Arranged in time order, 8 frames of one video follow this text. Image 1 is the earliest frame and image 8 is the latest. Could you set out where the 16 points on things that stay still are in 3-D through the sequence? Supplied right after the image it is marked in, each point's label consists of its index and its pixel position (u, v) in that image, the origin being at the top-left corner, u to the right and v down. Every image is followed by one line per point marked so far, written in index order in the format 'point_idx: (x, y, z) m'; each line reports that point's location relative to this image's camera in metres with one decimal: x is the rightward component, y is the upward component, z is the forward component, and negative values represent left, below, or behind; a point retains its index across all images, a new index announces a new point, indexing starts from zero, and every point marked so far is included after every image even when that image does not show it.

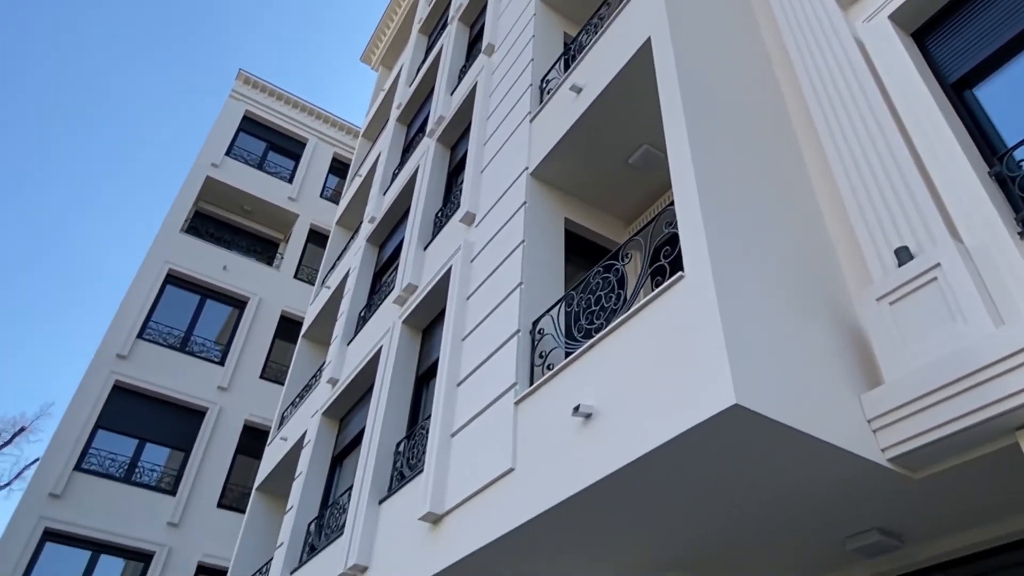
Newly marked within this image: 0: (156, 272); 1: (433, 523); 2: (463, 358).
0: (-8.2, +0.4, +16.3) m
1: (-0.6, -1.7, +5.1) m
2: (-0.4, -0.6, +5.9) m
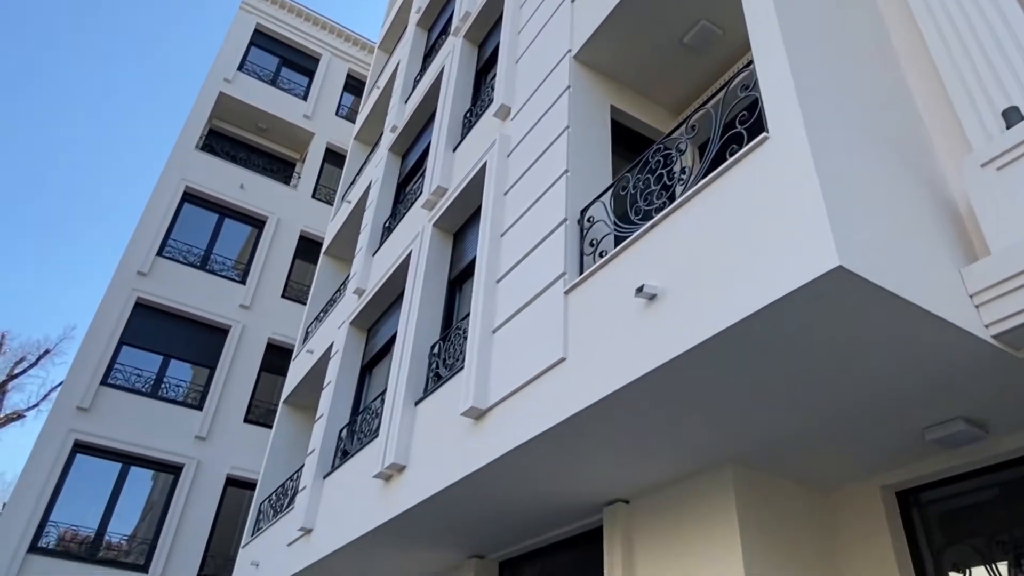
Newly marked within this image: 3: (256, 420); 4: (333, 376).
0: (-7.7, +2.2, +16.0) m
1: (-0.2, -0.9, +5.0) m
2: (-0.1, +0.3, +5.6) m
3: (-5.3, -2.8, +14.8) m
4: (-2.2, -1.1, +8.8) m
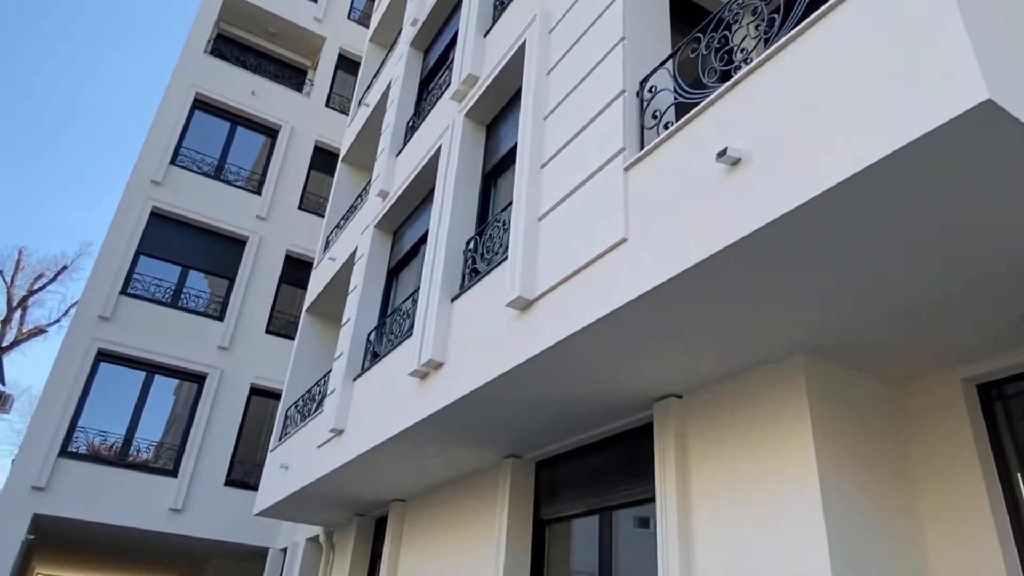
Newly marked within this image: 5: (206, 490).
0: (-7.2, +4.2, +15.5) m
1: (+0.1, -0.1, +4.7) m
2: (+0.3, +1.1, +5.1) m
3: (-4.9, -0.9, +14.7) m
4: (-1.8, +0.1, +8.5) m
5: (-5.5, -3.6, +12.8) m
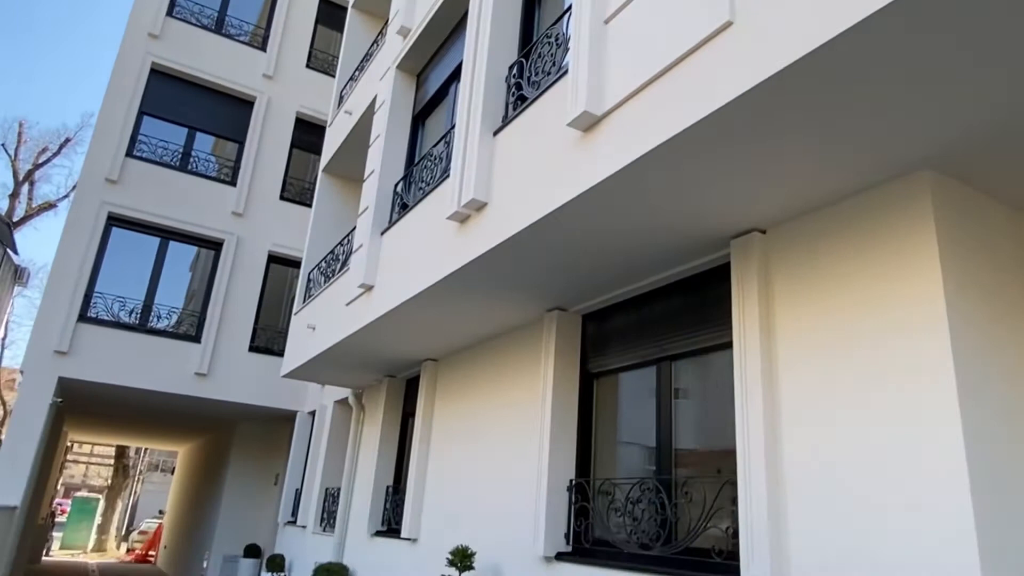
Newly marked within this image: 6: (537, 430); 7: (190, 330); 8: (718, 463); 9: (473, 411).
0: (-6.7, +7.0, +14.1) m
1: (+0.4, +0.9, +4.0) m
2: (+0.6, +2.2, +4.3) m
3: (-4.4, +1.8, +14.2) m
4: (-1.4, +1.8, +7.8) m
5: (-5.0, -1.2, +12.7) m
6: (+0.2, -1.2, +5.7) m
7: (-5.8, -0.8, +12.7) m
8: (+1.3, -1.1, +4.4) m
9: (-0.4, -1.2, +6.9) m
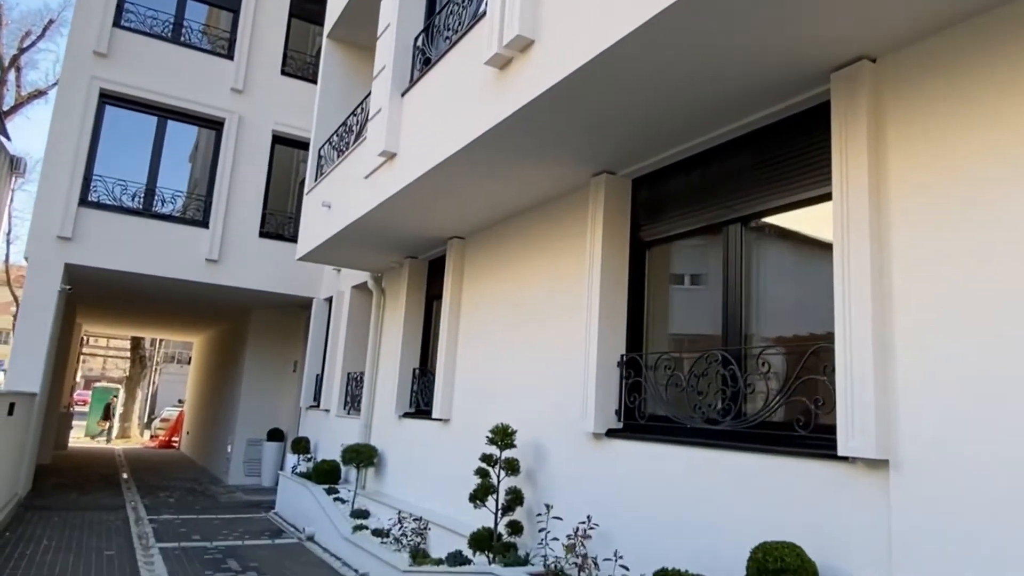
0: (-6.4, +9.1, +12.4) m
1: (+0.7, +1.7, +3.3) m
2: (+0.9, +3.0, +3.4) m
3: (-4.1, +4.0, +13.2) m
4: (-1.1, +3.1, +6.9) m
5: (-4.7, +0.8, +12.2) m
6: (+0.5, -0.2, +5.3) m
7: (-5.4, +1.2, +12.1) m
8: (+1.6, -0.2, +3.9) m
9: (0.0, 0.0, +6.5) m
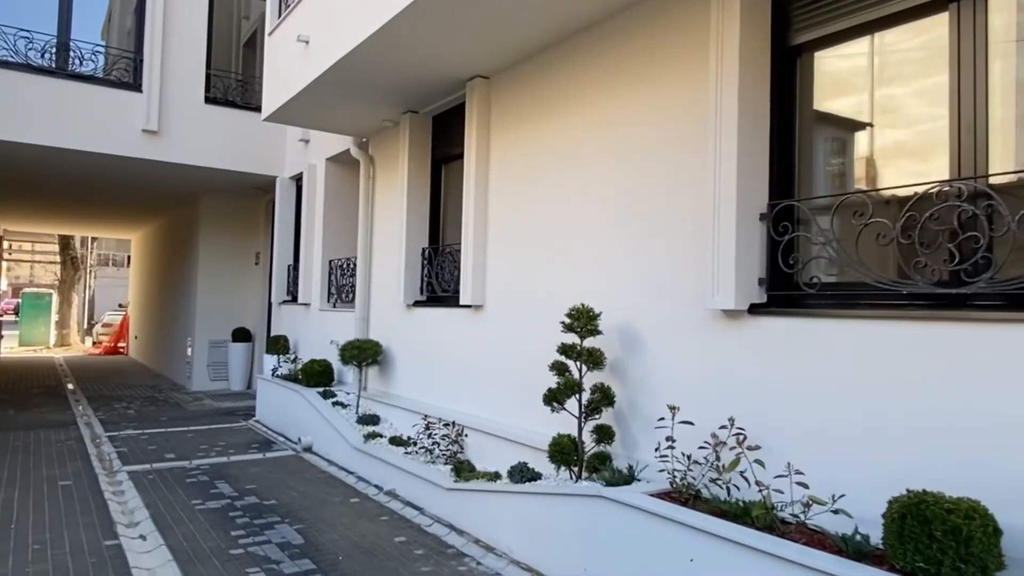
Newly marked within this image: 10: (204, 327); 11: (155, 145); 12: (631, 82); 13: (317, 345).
0: (-6.7, +10.7, +8.9) m
1: (+1.4, +2.3, +1.7) m
2: (+1.5, +3.6, +1.5) m
3: (-4.2, +5.9, +10.7) m
4: (-0.8, +4.2, +4.9) m
5: (-4.7, +2.6, +10.2) m
6: (+1.1, +0.8, +3.9) m
7: (-5.5, +3.0, +9.9) m
8: (+2.2, +0.5, +2.6) m
9: (+0.4, +1.1, +5.0) m
10: (-5.4, -0.7, +12.5) m
11: (-5.0, +2.0, +9.9) m
12: (+0.7, +1.3, +4.5) m
13: (-2.5, -0.7, +9.1) m
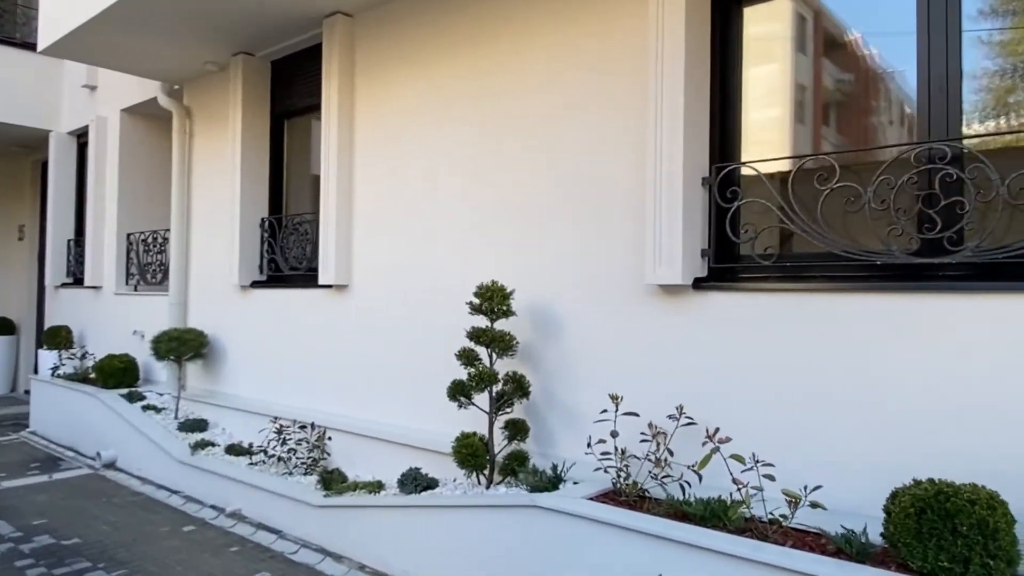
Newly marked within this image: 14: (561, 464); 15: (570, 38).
0: (-8.2, +10.9, +5.9) m
1: (+1.5, +2.4, +1.3) m
2: (+1.7, +3.7, +1.2) m
3: (-6.3, +6.2, +8.4) m
4: (-1.5, +4.3, +3.8) m
5: (-6.6, +2.8, +7.9) m
6: (+0.6, +0.9, +3.4) m
7: (-7.3, +3.2, +7.4) m
8: (+2.1, +0.6, +2.5) m
9: (-0.3, +1.2, +4.3) m
10: (-7.9, -0.4, +10.0) m
11: (-6.8, +2.2, +7.6) m
12: (+0.2, +1.5, +3.9) m
13: (-4.2, -0.5, +7.5) m
14: (+0.3, -0.9, +3.7) m
15: (+0.3, +1.4, +3.8) m
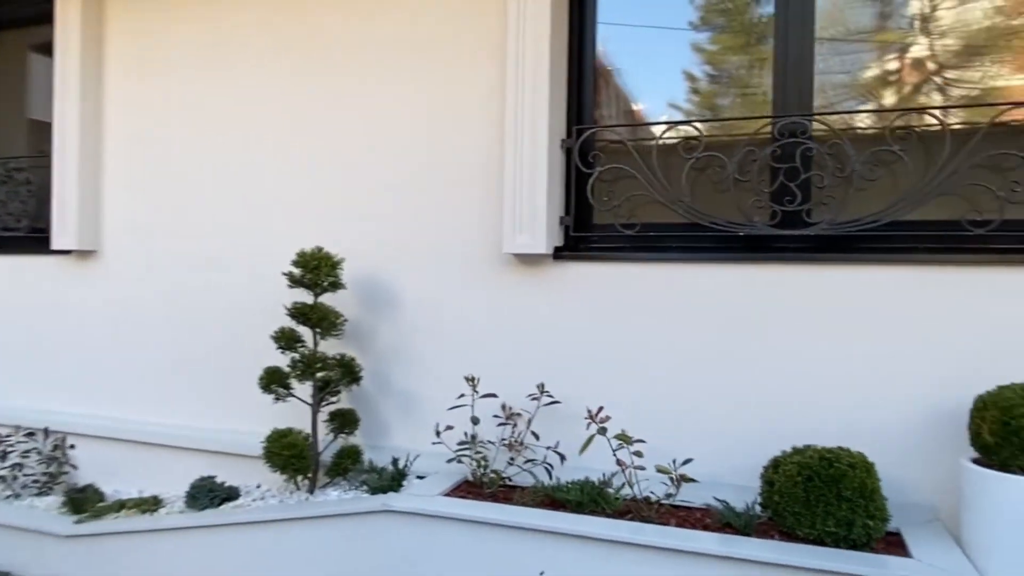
0: (-9.1, +11.1, +1.9) m
1: (+1.5, +2.4, +1.4) m
2: (+1.7, +3.7, +1.3) m
3: (-8.3, +6.4, +5.1) m
4: (-2.1, +4.4, +2.5) m
5: (-8.4, +3.1, +4.6) m
6: (0.0, +1.0, +3.0) m
7: (-8.9, +3.4, +3.9) m
8: (+1.6, +0.8, +2.8) m
9: (-1.3, +1.4, +3.5) m
10: (-10.4, -0.1, +6.2) m
11: (-8.5, +2.5, +4.2) m
12: (-0.7, +1.6, +3.3) m
13: (-6.1, -0.3, +5.2) m
14: (-0.5, -0.8, +3.2) m
15: (-0.5, +1.5, +3.3) m
